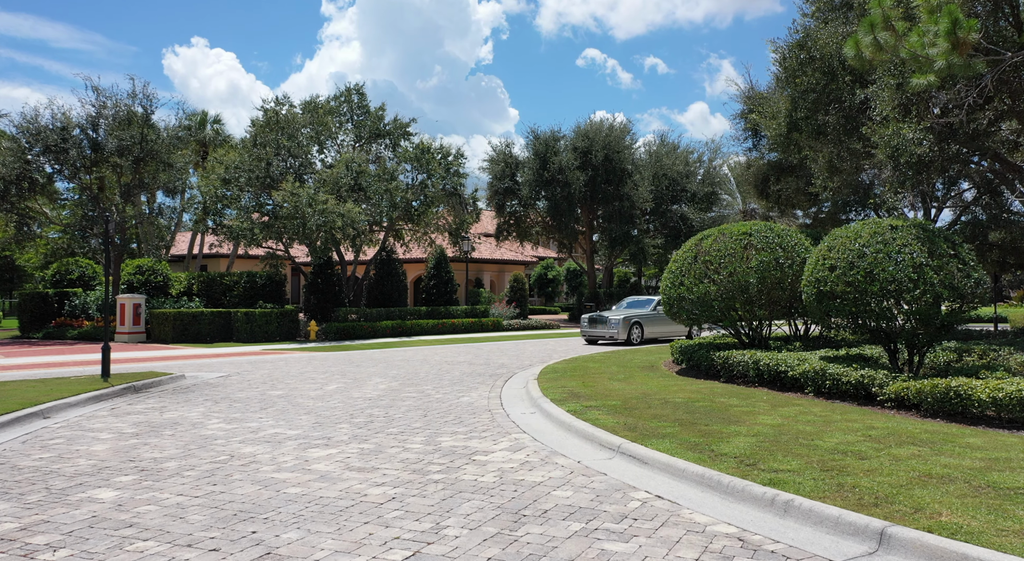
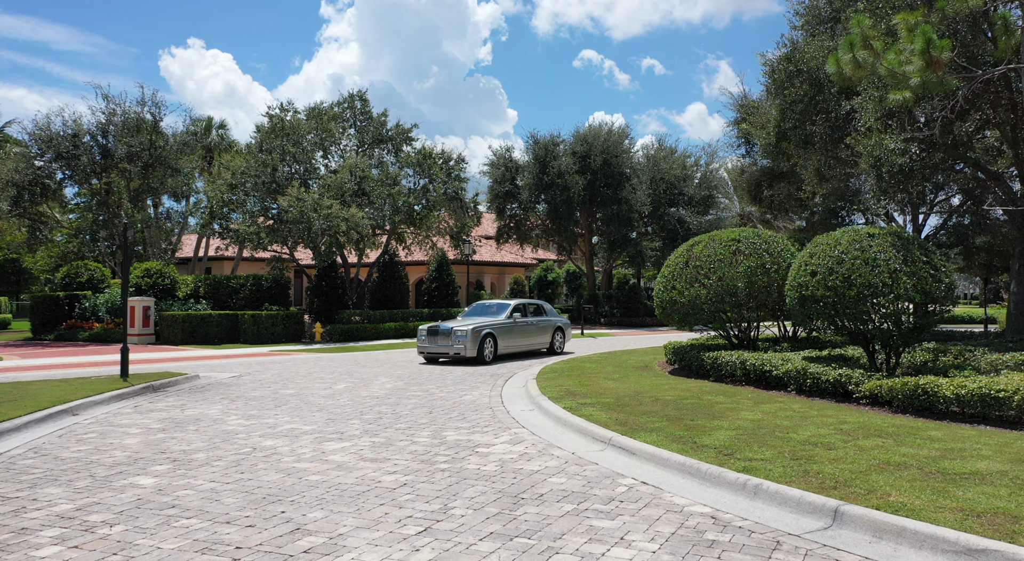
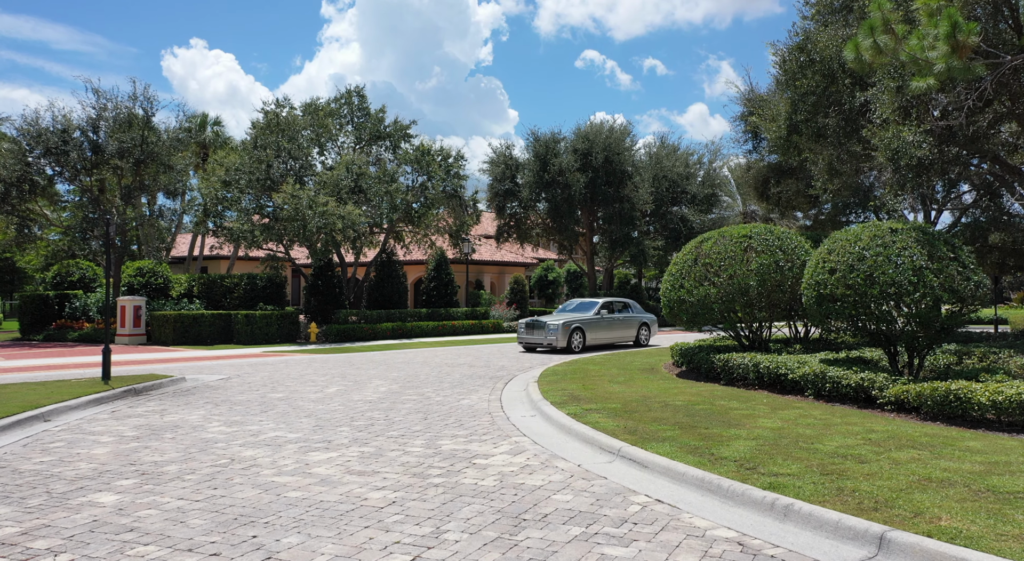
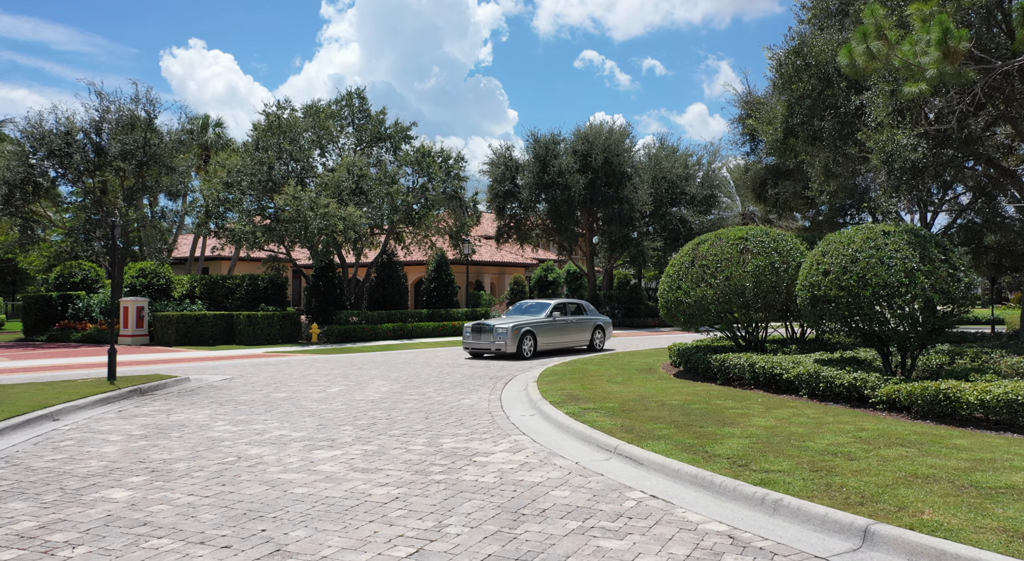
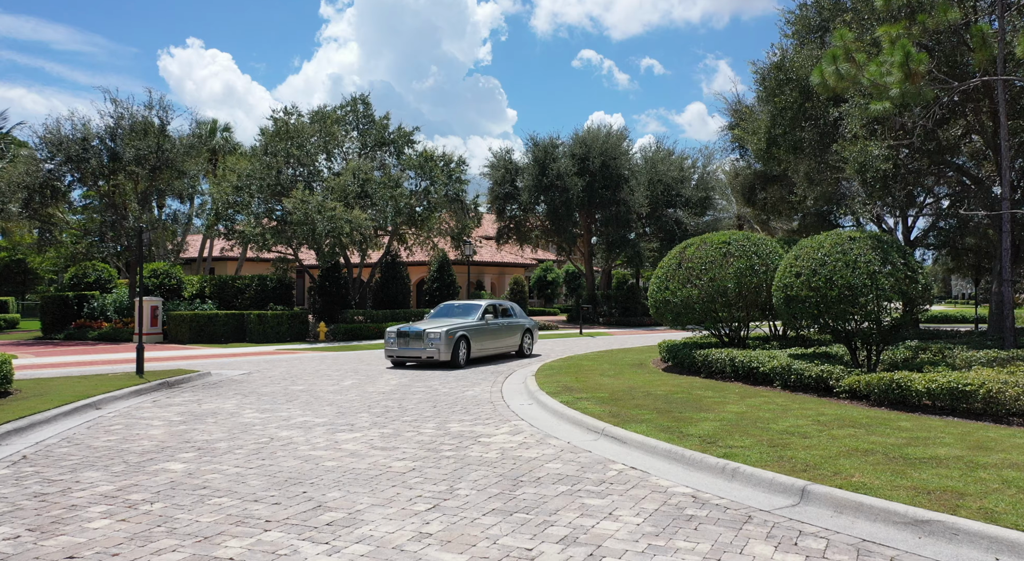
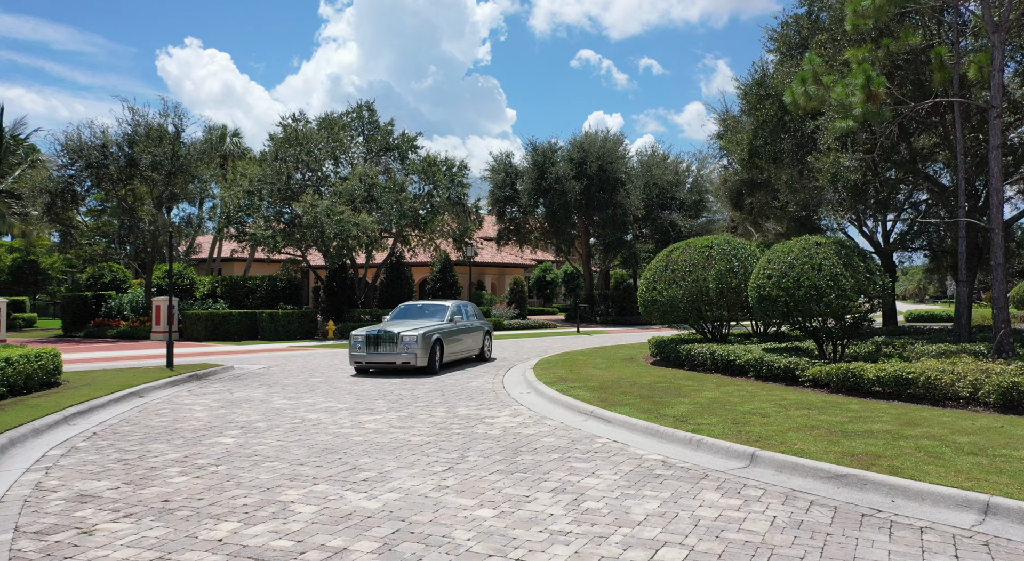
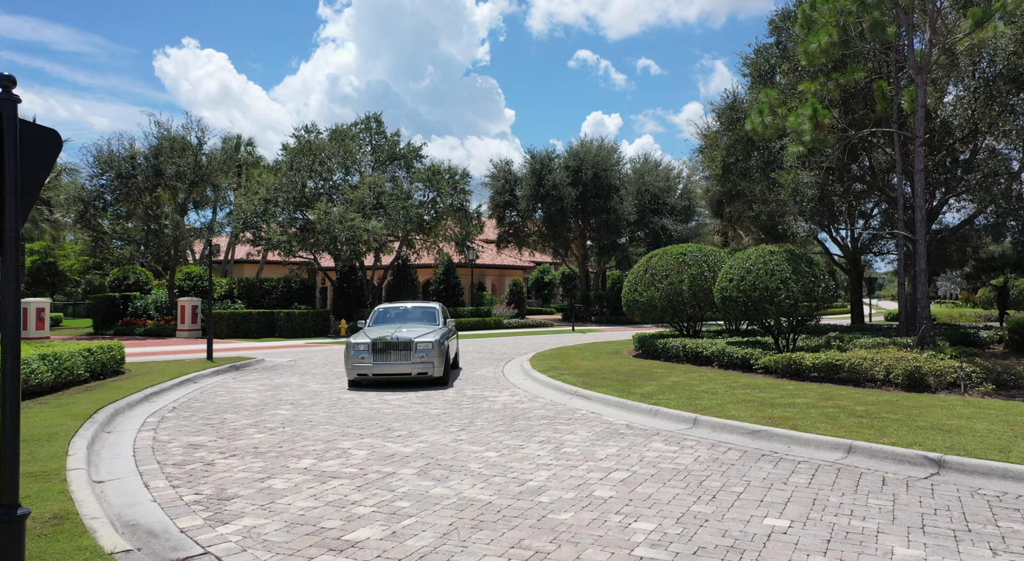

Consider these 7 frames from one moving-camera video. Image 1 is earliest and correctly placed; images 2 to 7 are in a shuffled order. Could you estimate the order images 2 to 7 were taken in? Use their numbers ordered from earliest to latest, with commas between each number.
3, 4, 2, 5, 6, 7
